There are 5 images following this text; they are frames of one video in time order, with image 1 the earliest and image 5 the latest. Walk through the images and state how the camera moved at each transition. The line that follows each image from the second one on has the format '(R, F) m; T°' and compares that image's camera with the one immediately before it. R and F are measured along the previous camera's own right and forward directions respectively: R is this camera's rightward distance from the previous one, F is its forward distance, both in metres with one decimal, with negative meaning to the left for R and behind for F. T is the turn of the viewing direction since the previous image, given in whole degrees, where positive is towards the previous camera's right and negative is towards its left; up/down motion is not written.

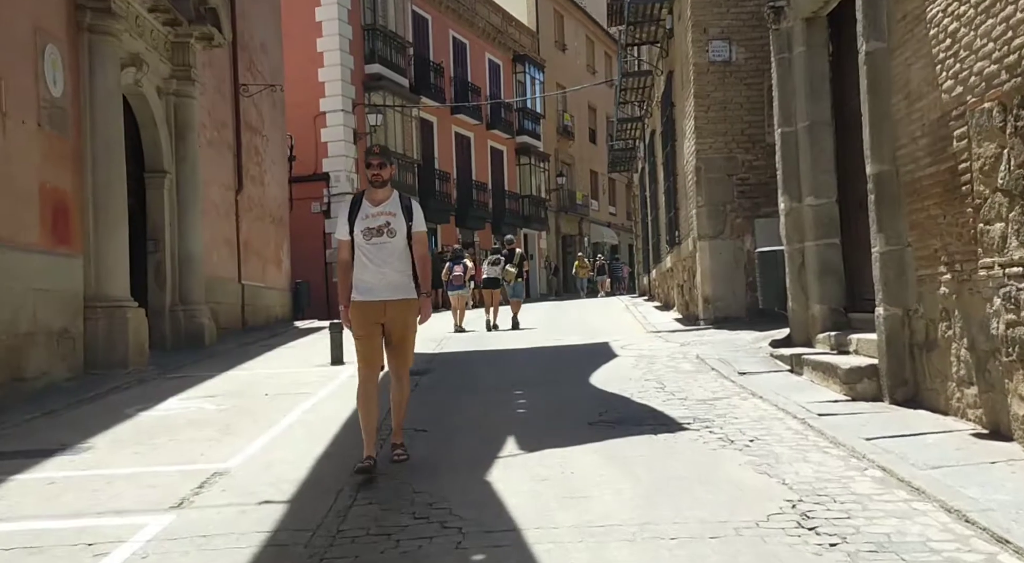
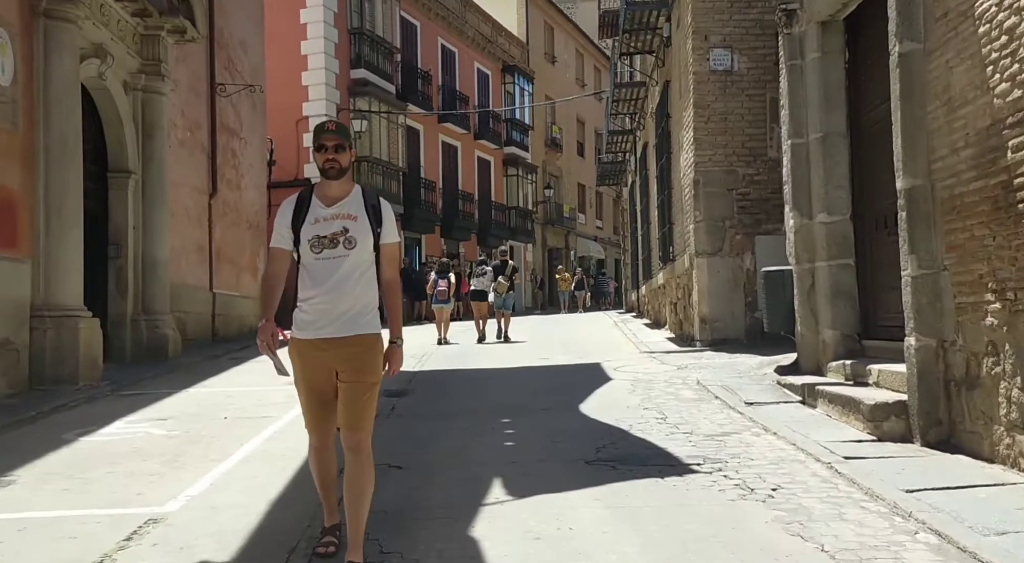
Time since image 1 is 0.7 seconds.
(0.0, +0.8) m; +1°
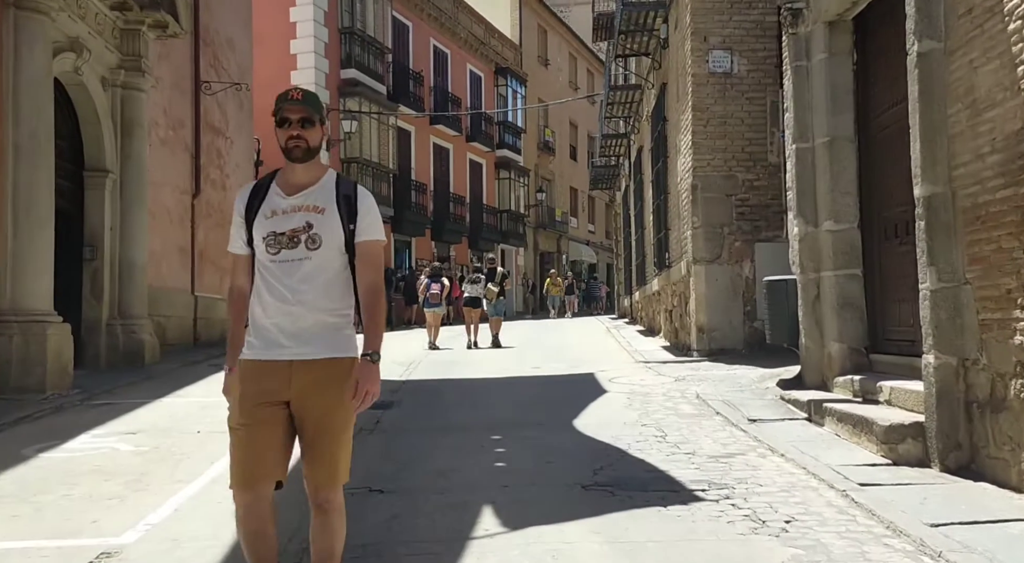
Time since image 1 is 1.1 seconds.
(0.0, +0.4) m; +1°
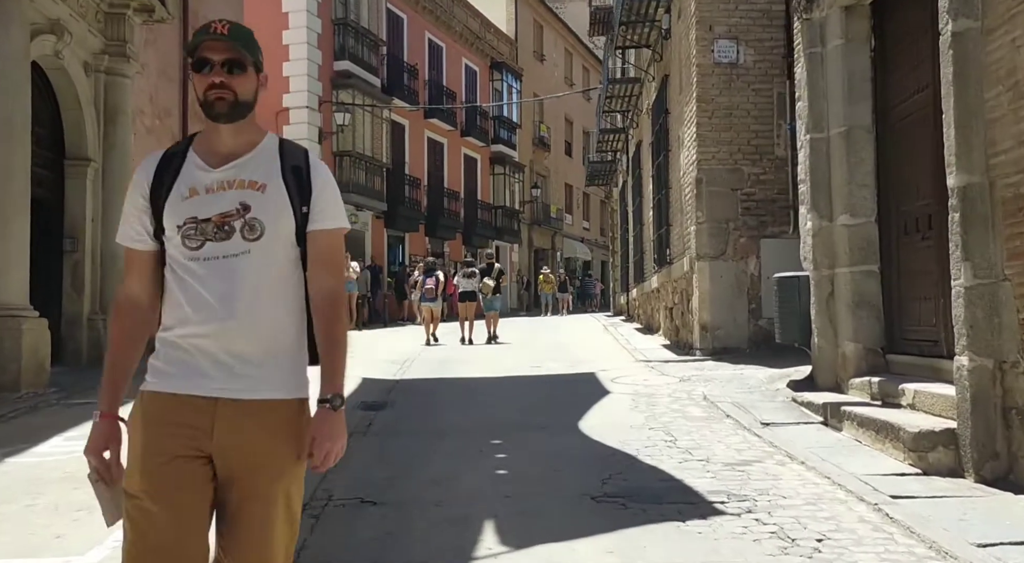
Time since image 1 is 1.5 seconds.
(-0.1, +0.5) m; 0°
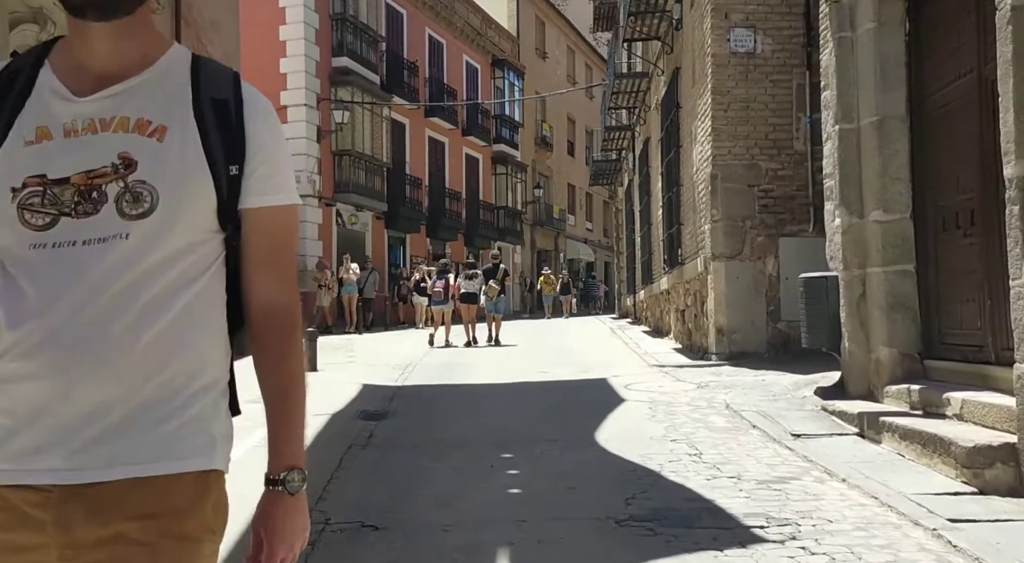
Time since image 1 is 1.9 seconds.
(-0.1, +0.6) m; 0°
